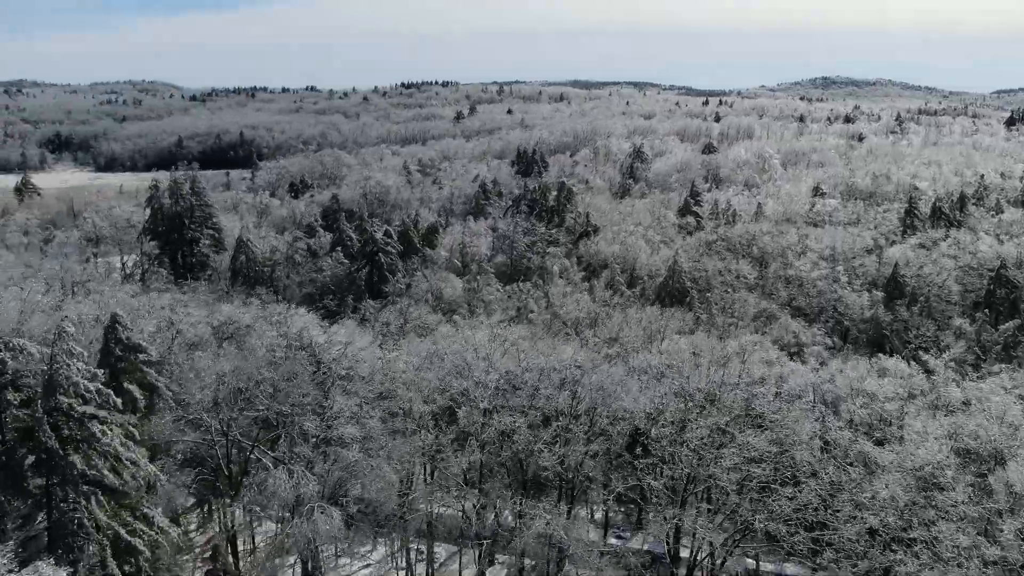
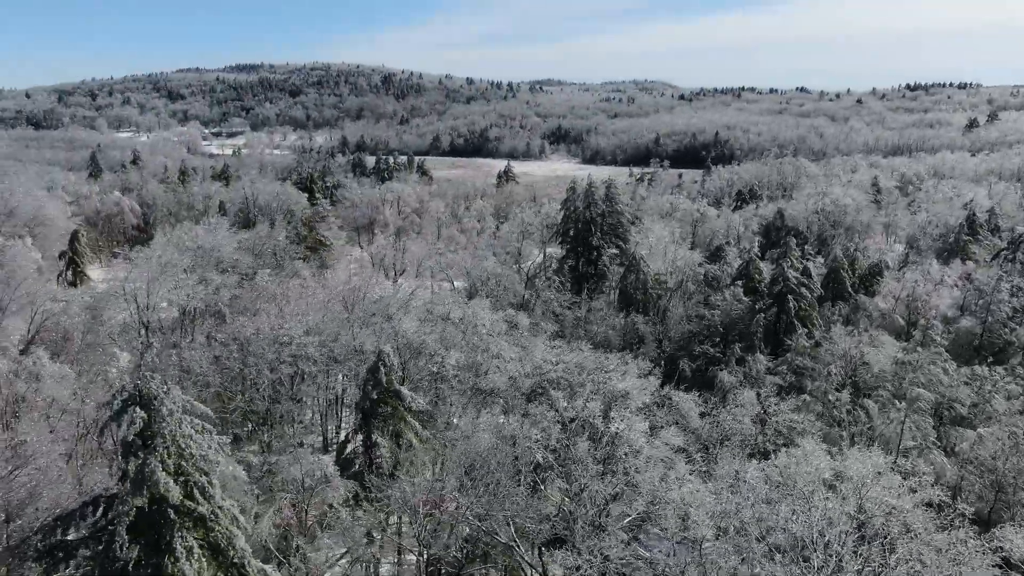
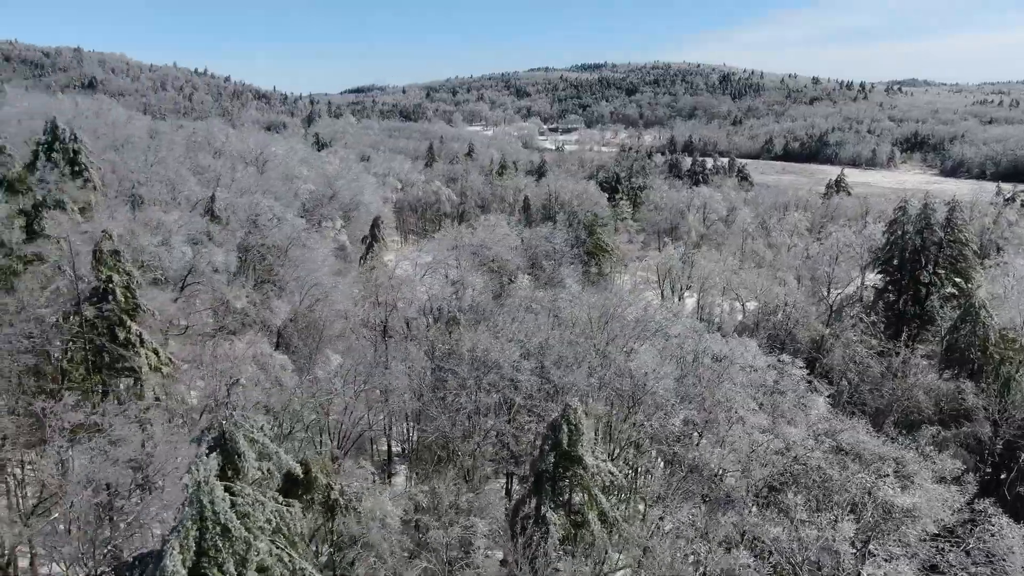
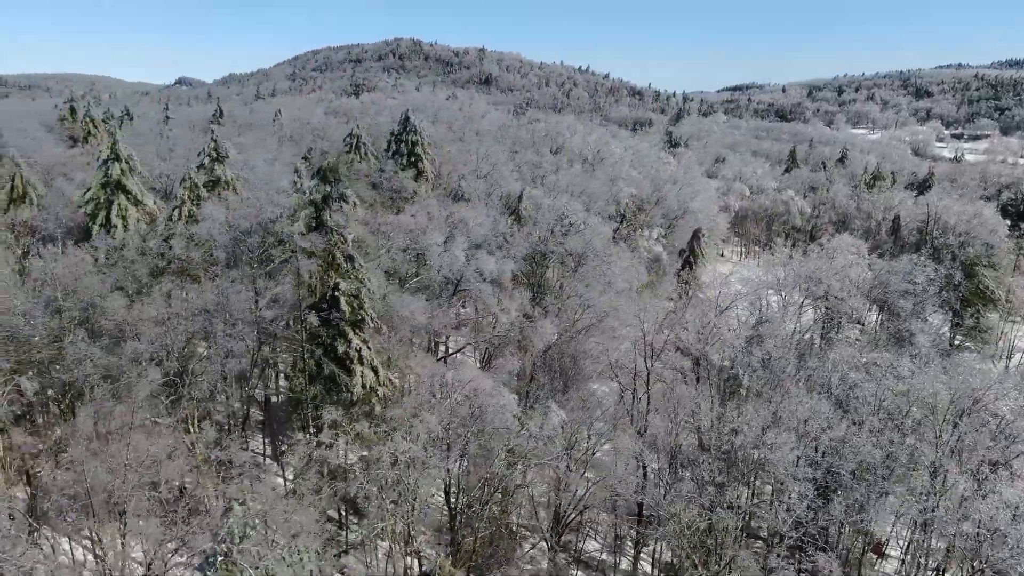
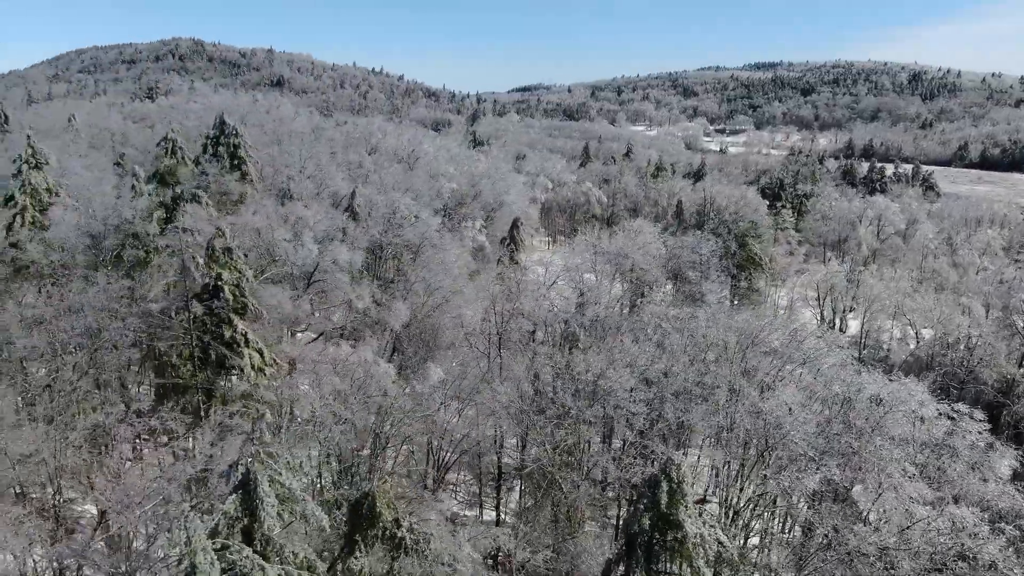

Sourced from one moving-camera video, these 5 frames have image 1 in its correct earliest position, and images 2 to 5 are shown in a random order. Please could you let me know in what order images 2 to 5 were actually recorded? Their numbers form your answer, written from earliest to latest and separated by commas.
2, 3, 5, 4
